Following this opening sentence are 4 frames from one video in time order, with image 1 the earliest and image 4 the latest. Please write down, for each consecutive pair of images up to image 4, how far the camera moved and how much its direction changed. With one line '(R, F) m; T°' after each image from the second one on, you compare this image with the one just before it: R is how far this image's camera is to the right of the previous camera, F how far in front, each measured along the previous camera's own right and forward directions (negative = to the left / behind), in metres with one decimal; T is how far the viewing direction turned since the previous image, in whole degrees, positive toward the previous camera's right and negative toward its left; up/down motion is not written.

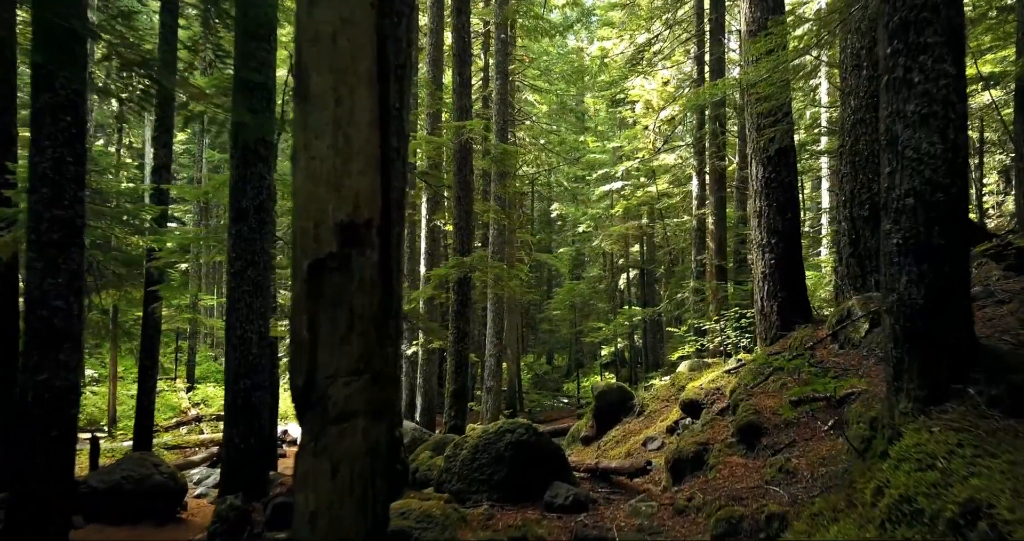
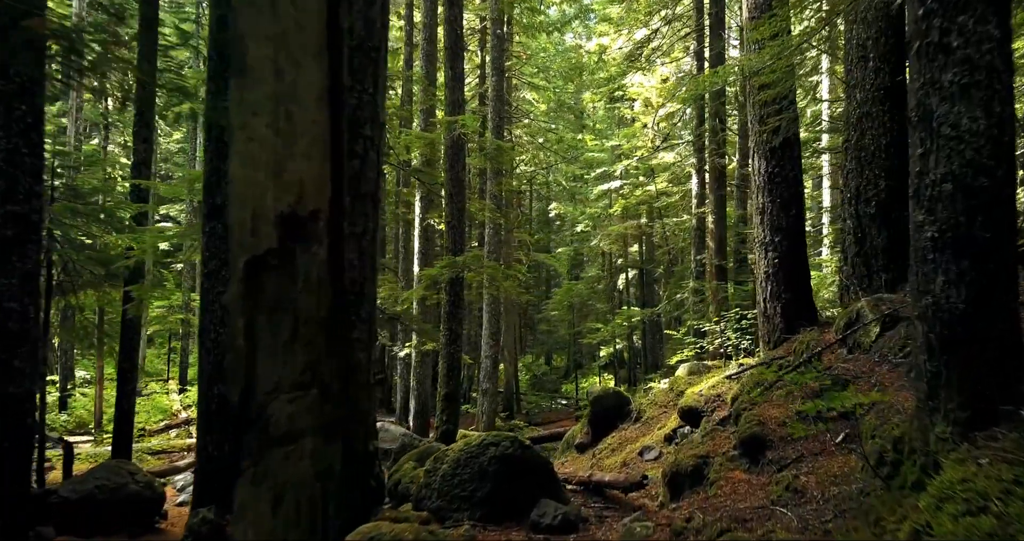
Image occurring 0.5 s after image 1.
(+0.1, +0.3) m; 0°
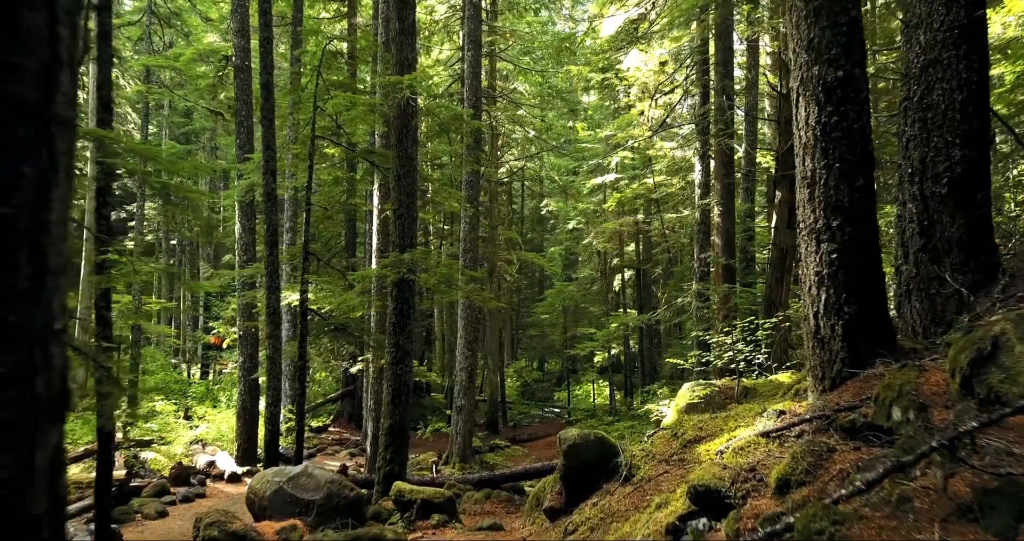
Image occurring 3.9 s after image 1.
(+0.5, +2.0) m; 0°
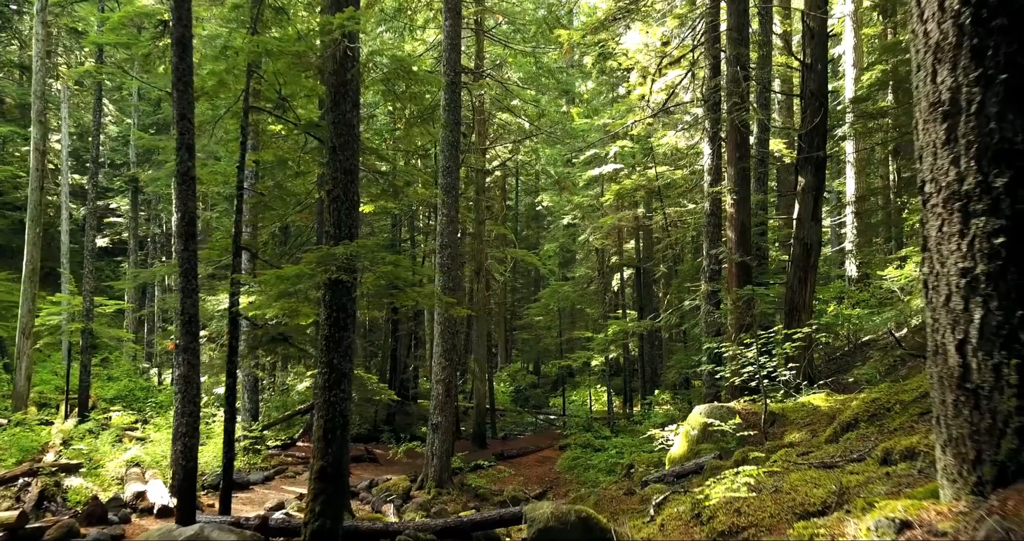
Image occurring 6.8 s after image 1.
(+0.4, +1.7) m; 0°
